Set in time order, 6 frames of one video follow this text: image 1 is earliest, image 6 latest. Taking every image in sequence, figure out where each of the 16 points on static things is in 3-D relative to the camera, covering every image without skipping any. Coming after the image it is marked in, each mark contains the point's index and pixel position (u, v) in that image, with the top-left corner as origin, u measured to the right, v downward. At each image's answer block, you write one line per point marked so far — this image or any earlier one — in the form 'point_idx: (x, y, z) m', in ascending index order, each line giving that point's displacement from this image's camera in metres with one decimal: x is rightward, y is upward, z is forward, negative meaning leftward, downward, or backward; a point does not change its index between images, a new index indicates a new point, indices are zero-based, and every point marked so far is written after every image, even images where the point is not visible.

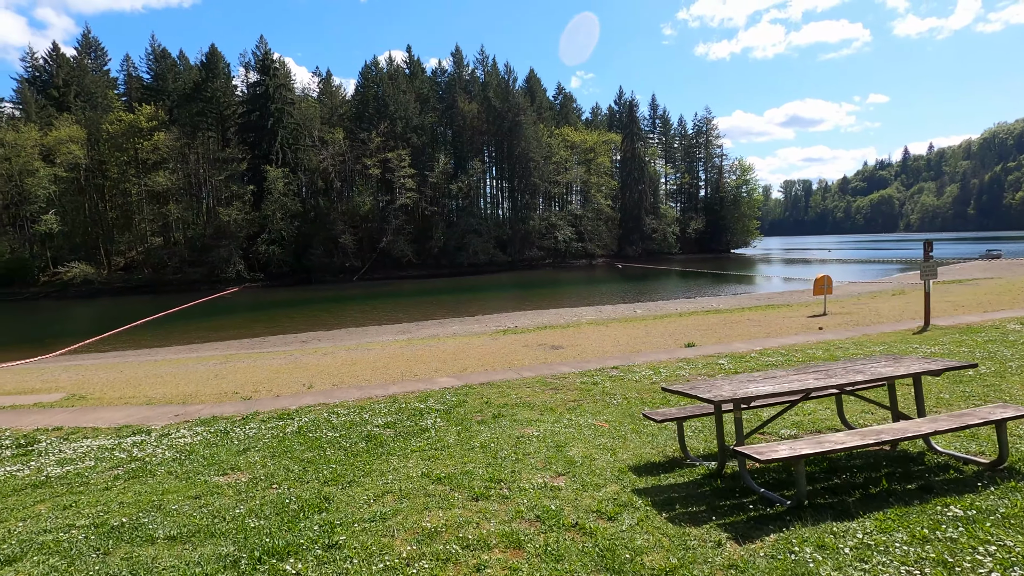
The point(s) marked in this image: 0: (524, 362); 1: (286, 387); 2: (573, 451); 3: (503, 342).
0: (+0.2, -1.4, +9.9) m
1: (-3.7, -1.6, +8.7) m
2: (+0.4, -1.2, +3.8) m
3: (-0.2, -1.4, +14.2) m
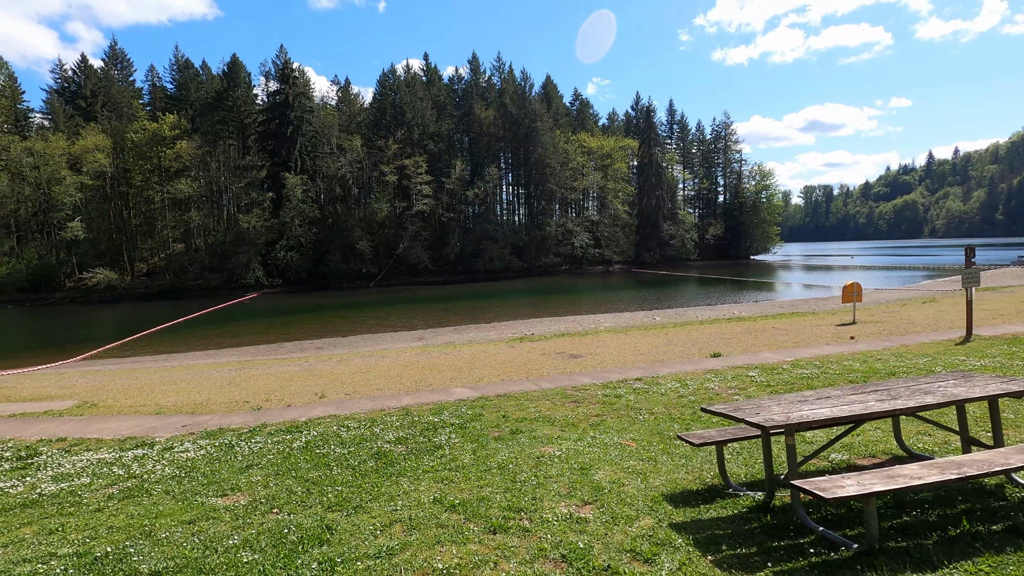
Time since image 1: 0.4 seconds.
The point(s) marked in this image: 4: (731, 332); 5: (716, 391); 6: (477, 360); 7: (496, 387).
0: (+0.6, -1.5, +9.5) m
1: (-3.4, -1.7, +8.4) m
2: (+0.6, -1.2, +3.5) m
3: (+0.2, -1.6, +13.8) m
4: (+6.0, -1.2, +14.8) m
5: (+2.4, -1.2, +6.2) m
6: (-0.8, -1.6, +12.1) m
7: (-0.2, -1.4, +7.5) m
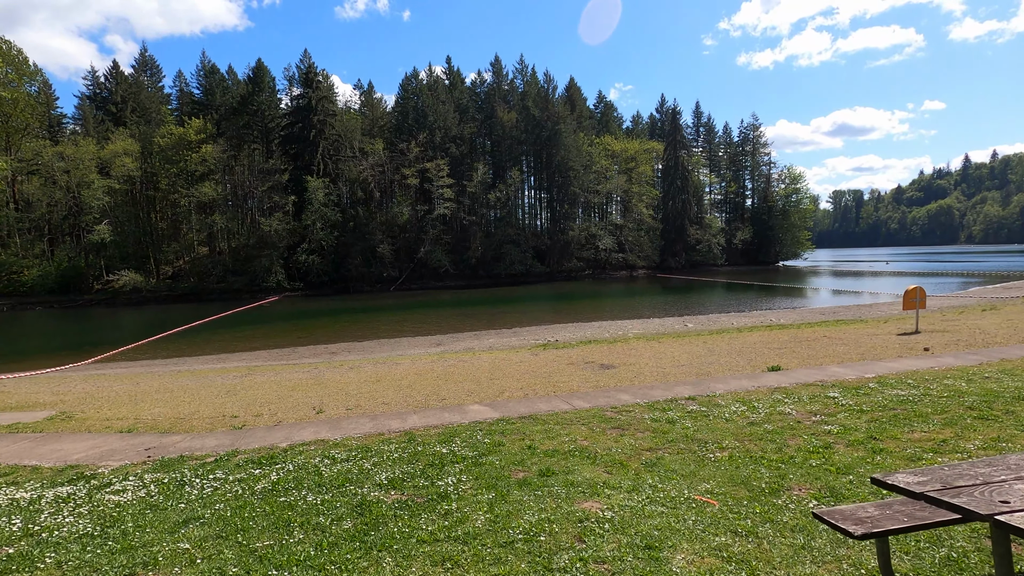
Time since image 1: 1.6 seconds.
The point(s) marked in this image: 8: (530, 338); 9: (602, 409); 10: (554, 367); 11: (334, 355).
0: (+0.9, -1.5, +8.3) m
1: (-3.0, -1.7, +7.4) m
2: (+0.7, -1.2, +2.3) m
3: (+0.8, -1.7, +12.7) m
4: (+6.6, -1.3, +13.4) m
5: (+2.6, -1.2, +5.0) m
6: (-0.3, -1.7, +11.0) m
7: (+0.1, -1.4, +6.4) m
8: (+0.6, -1.8, +19.1) m
9: (+1.0, -1.3, +5.7) m
10: (+0.8, -1.6, +10.5) m
11: (-6.0, -2.3, +18.0) m
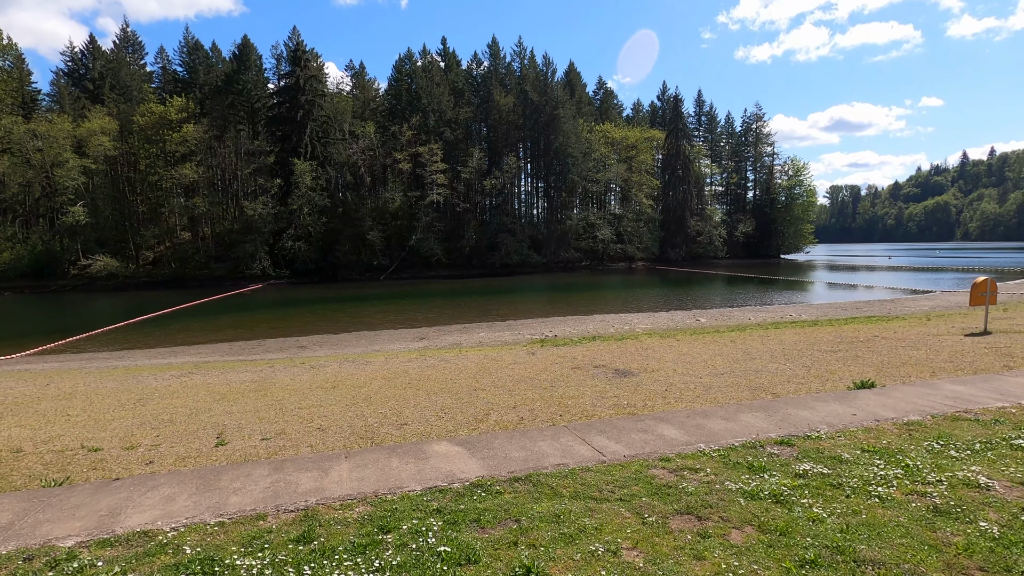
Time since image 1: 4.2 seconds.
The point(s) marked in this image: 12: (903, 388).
0: (+0.8, -1.3, +6.1) m
1: (-3.1, -1.5, +5.1) m
2: (+0.7, -1.1, +0.1) m
3: (+0.6, -1.4, +10.4) m
4: (+6.5, -1.1, +11.2) m
5: (+2.6, -1.1, +2.7) m
6: (-0.4, -1.4, +8.7) m
7: (0.0, -1.2, +4.1) m
8: (+0.4, -1.4, +16.9) m
9: (+0.9, -1.1, +3.5) m
10: (+0.7, -1.3, +8.3) m
11: (-6.2, -1.8, +15.7) m
12: (+4.2, -1.1, +5.8) m
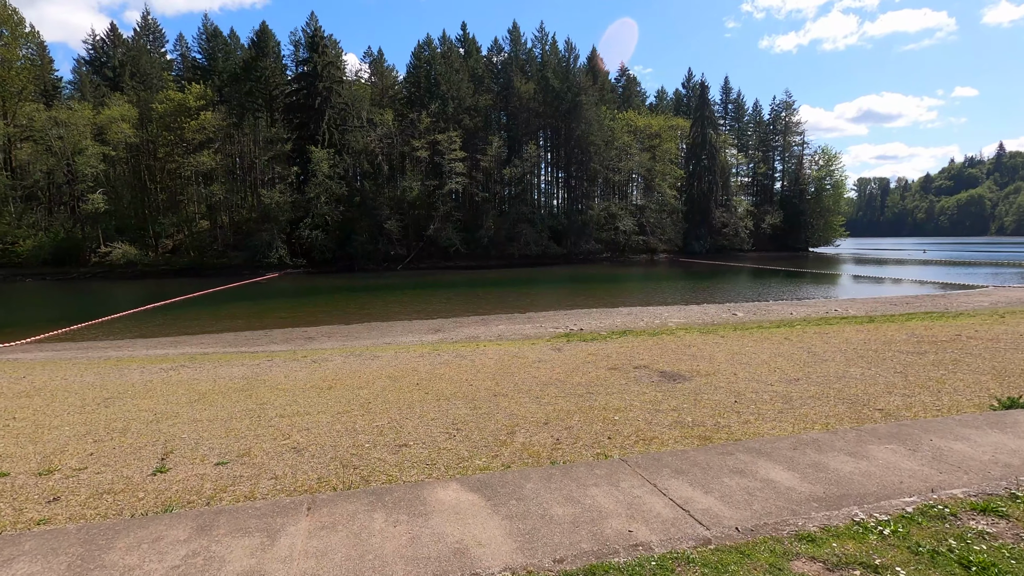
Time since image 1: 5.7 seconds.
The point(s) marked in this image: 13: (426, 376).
0: (+1.1, -1.2, +4.7) m
1: (-2.9, -1.3, +3.9) m
2: (+0.7, -1.0, -1.3) m
3: (+1.0, -1.2, +9.1) m
4: (+6.9, -0.9, +9.6) m
5: (+2.7, -1.0, +1.3) m
6: (-0.1, -1.2, +7.4) m
7: (+0.2, -1.1, +2.8) m
8: (+1.0, -1.1, +15.5) m
9: (+1.1, -1.0, +2.1) m
10: (+1.0, -1.1, +7.0) m
11: (-5.6, -1.5, +14.6) m
12: (+4.5, -1.0, +4.3) m
13: (-1.3, -1.3, +7.7) m
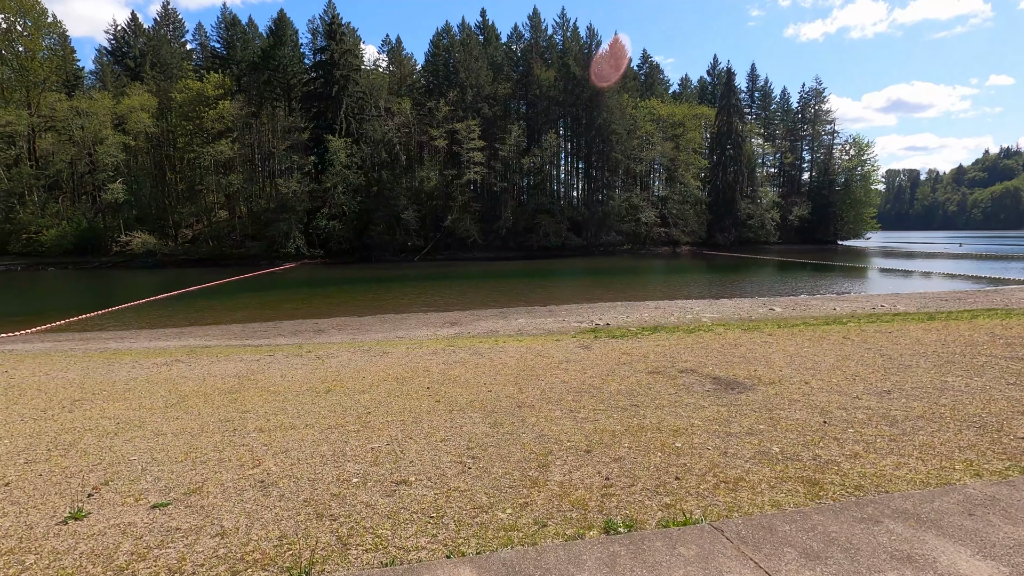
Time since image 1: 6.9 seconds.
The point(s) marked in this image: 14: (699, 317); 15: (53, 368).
0: (+1.3, -1.1, +3.7) m
1: (-2.7, -1.2, +3.0) m
2: (+0.8, -1.0, -2.4) m
3: (+1.4, -1.1, +8.0) m
4: (+7.3, -0.8, +8.4) m
5: (+2.8, -1.0, +0.2) m
6: (+0.2, -1.1, +6.4) m
7: (+0.4, -1.0, +1.7) m
8: (+1.6, -0.9, +14.4) m
9: (+1.2, -1.0, +1.1) m
10: (+1.3, -1.0, +5.9) m
11: (-5.1, -1.2, +13.7) m
12: (+4.7, -0.9, +3.1) m
13: (-0.9, -1.2, +6.7) m
14: (+5.5, -0.8, +15.2) m
15: (-8.3, -1.4, +9.3) m
